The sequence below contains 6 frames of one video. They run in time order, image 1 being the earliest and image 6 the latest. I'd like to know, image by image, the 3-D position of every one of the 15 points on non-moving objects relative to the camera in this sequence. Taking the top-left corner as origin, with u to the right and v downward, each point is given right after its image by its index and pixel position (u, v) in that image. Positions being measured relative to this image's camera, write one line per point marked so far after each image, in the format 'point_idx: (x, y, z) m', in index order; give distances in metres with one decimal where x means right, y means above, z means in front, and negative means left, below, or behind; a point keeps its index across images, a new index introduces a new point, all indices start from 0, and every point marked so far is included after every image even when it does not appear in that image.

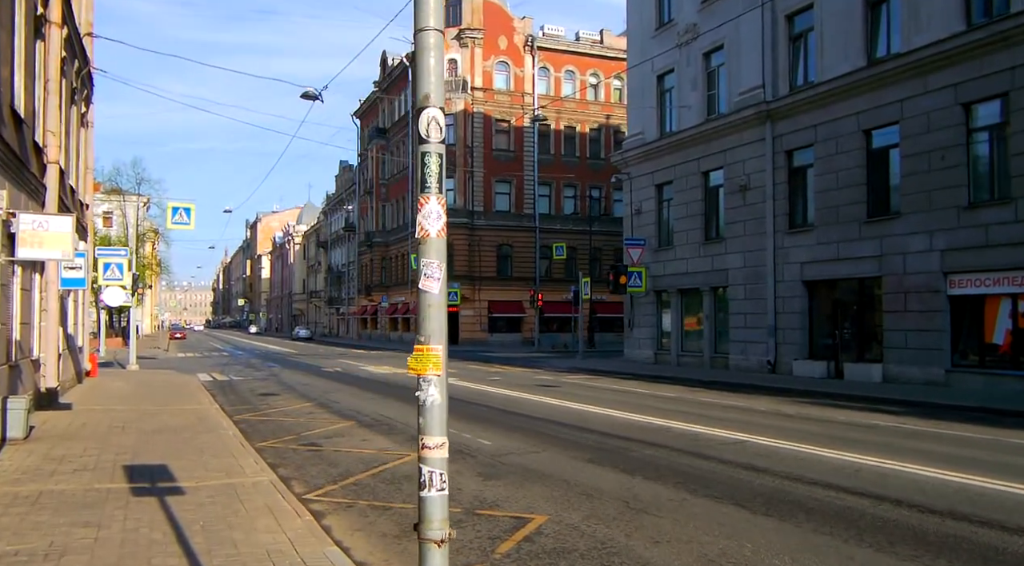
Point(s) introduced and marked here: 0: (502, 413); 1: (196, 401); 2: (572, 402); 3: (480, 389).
0: (-0.2, -2.5, +14.5) m
1: (-7.0, -2.6, +17.1) m
2: (+1.4, -2.7, +17.1) m
3: (-0.8, -2.8, +20.0) m
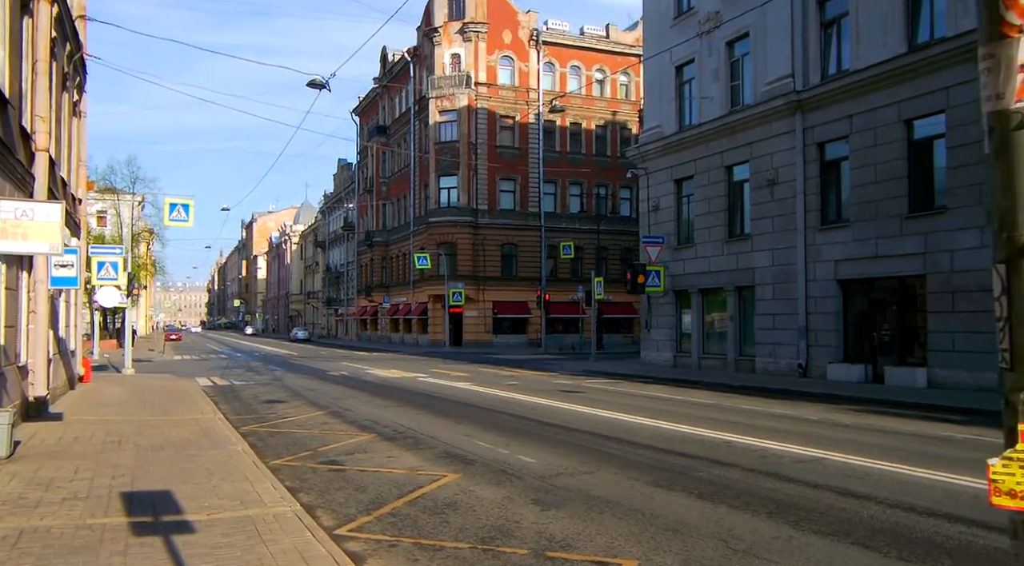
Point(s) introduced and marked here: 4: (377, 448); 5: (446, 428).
0: (+0.4, -2.5, +13.3) m
1: (-6.5, -2.6, +15.8) m
2: (+1.9, -2.6, +15.9) m
3: (-0.3, -2.8, +18.7) m
4: (-2.0, -2.4, +11.3) m
5: (-1.1, -2.5, +13.2) m
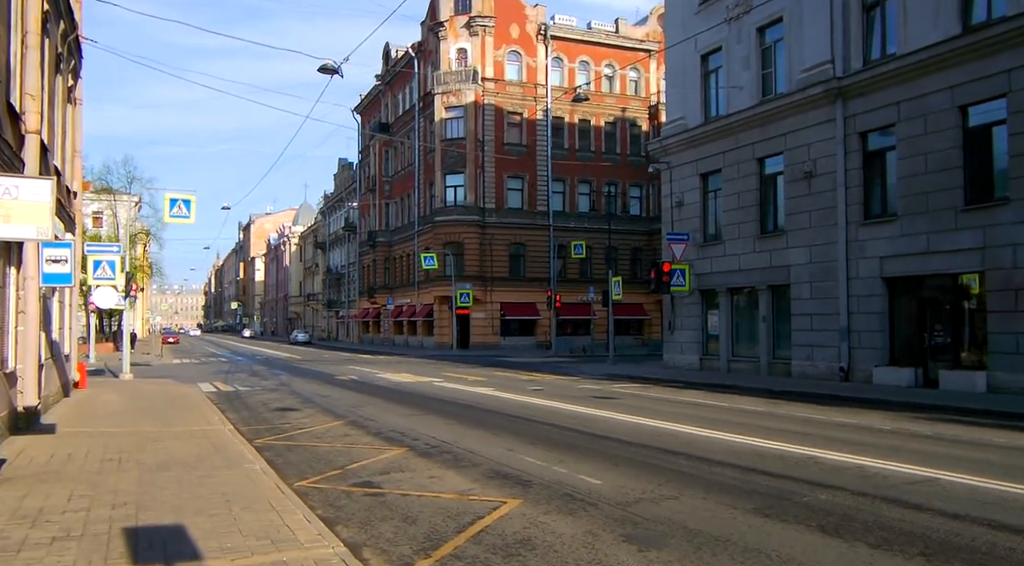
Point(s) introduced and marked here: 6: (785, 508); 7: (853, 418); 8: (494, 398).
0: (+1.1, -2.4, +11.9) m
1: (-5.8, -2.6, +14.4) m
2: (+2.6, -2.6, +14.5) m
3: (+0.4, -2.7, +17.3) m
4: (-1.3, -2.4, +9.9) m
5: (-0.4, -2.4, +11.8) m
6: (+2.7, -2.2, +7.4) m
7: (+6.5, -2.6, +14.7) m
8: (-0.4, -2.8, +18.4) m
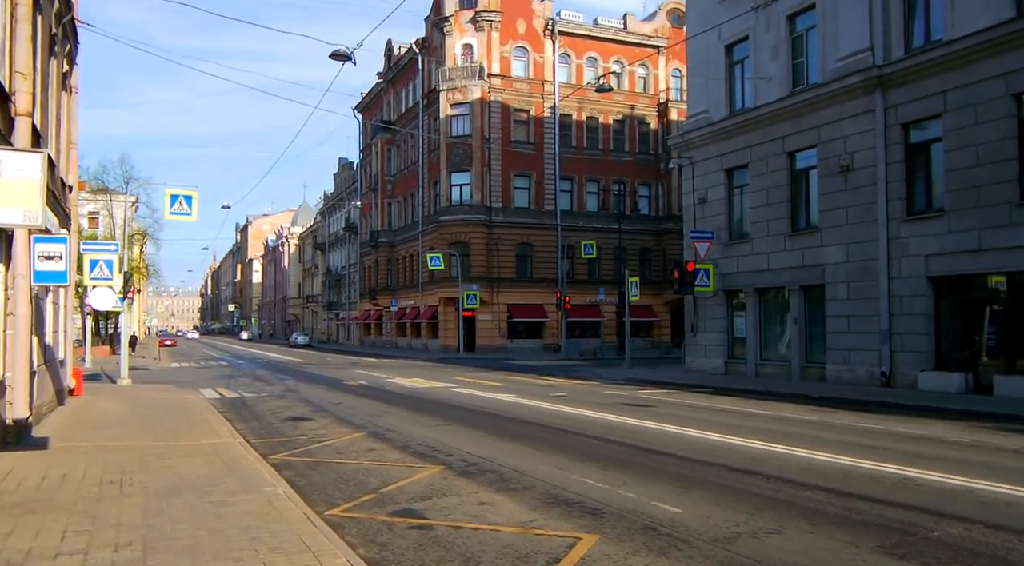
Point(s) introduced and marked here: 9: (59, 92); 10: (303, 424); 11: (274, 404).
0: (+1.8, -2.4, +10.7) m
1: (-5.1, -2.6, +13.2) m
2: (+3.3, -2.6, +13.3) m
3: (+1.0, -2.7, +16.1) m
4: (-0.6, -2.3, +8.7) m
5: (+0.2, -2.4, +10.6) m
6: (+3.3, -2.1, +6.2) m
7: (+7.2, -2.6, +13.5) m
8: (+0.2, -2.8, +17.1) m
9: (-10.0, +4.2, +16.9) m
10: (-4.0, -2.7, +14.8) m
11: (-5.8, -3.0, +18.8) m
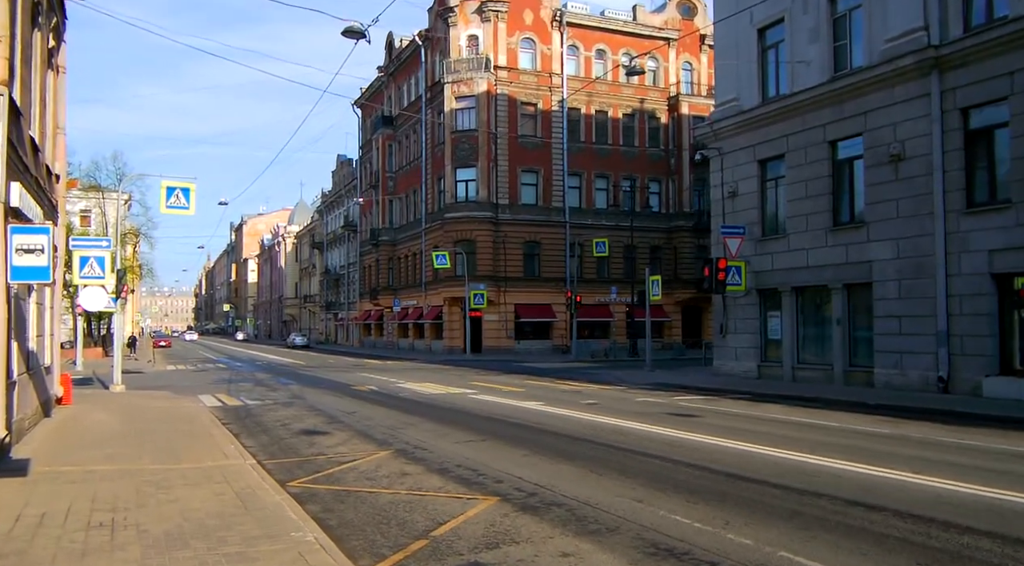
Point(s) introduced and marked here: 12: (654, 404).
0: (+2.5, -2.3, +9.1) m
1: (-4.4, -2.5, +11.5) m
2: (+4.0, -2.5, +11.7) m
3: (+1.7, -2.6, +14.5) m
4: (+0.1, -2.3, +7.1) m
5: (+1.0, -2.4, +9.0) m
6: (+4.1, -2.1, +4.6) m
7: (+7.9, -2.5, +12.0) m
8: (+0.9, -2.7, +15.5) m
9: (-9.3, +4.3, +15.2) m
10: (-3.3, -2.7, +13.2) m
11: (-5.1, -2.9, +17.1) m
12: (+3.5, -3.0, +18.8) m
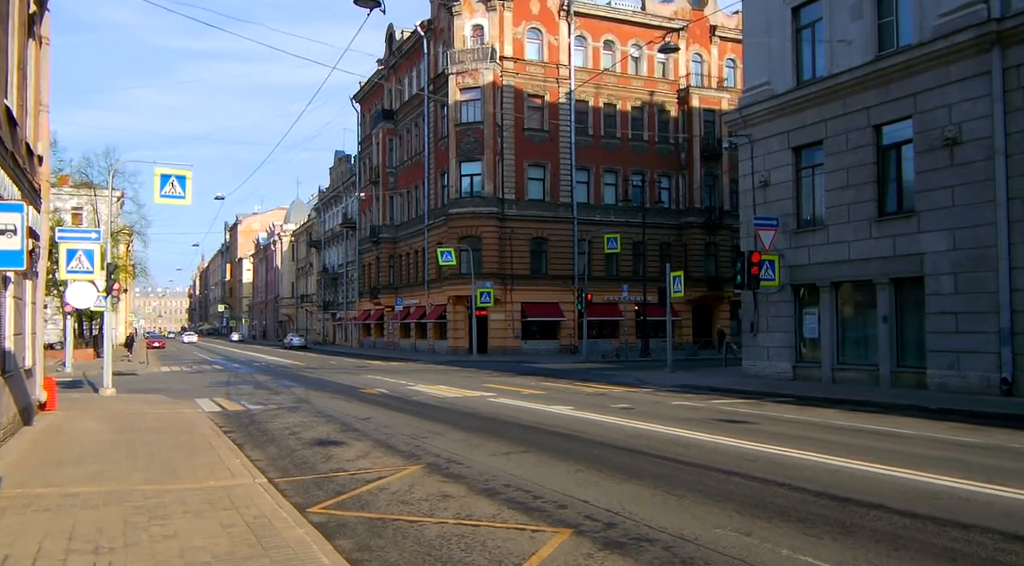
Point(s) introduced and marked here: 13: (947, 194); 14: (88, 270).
0: (+3.2, -2.2, +7.5) m
1: (-3.7, -2.4, +9.9) m
2: (+4.7, -2.4, +10.2) m
3: (+2.4, -2.5, +12.9) m
4: (+0.8, -2.2, +5.5) m
5: (+1.7, -2.2, +7.4) m
6: (+4.8, -1.9, +3.1) m
7: (+8.6, -2.4, +10.4) m
8: (+1.5, -2.6, +14.0) m
9: (-8.7, +4.4, +13.6) m
10: (-2.7, -2.6, +11.6) m
11: (-4.5, -2.8, +15.5) m
12: (+4.1, -2.8, +17.2) m
13: (+10.7, +2.2, +18.9) m
14: (-10.6, +0.3, +19.0) m
